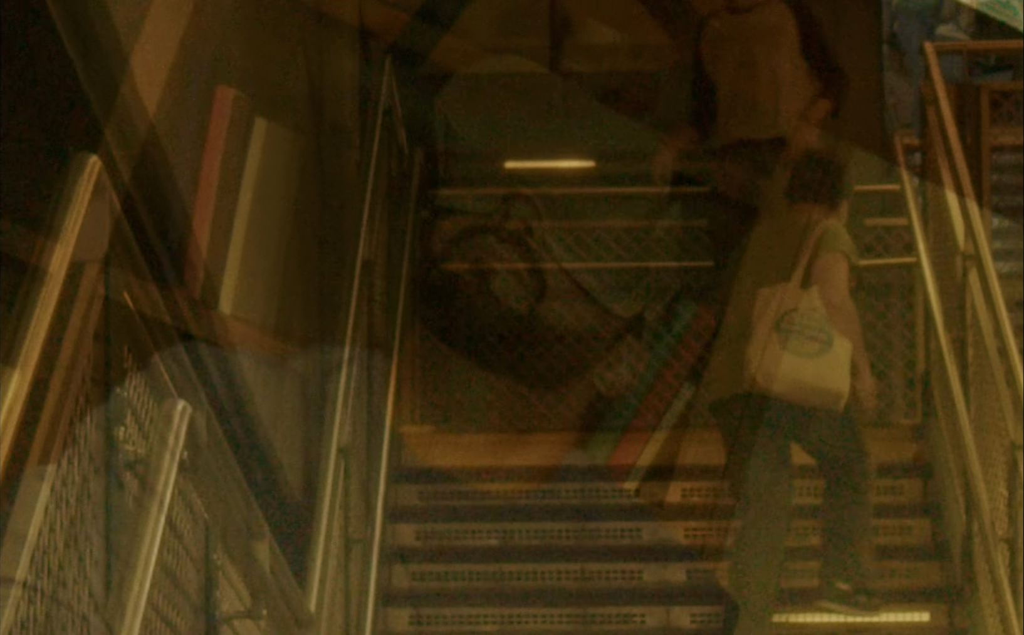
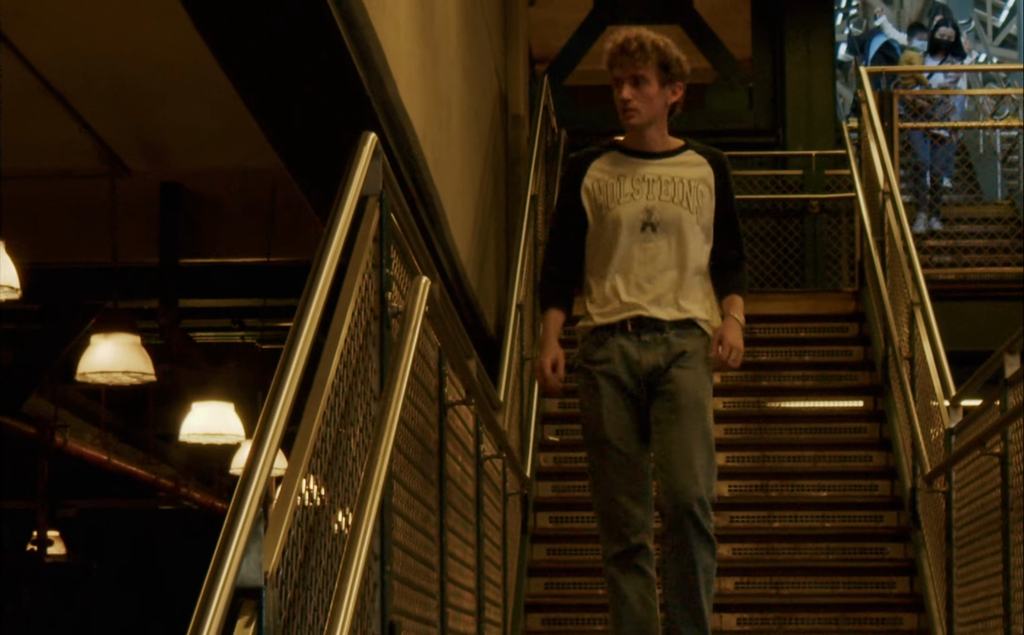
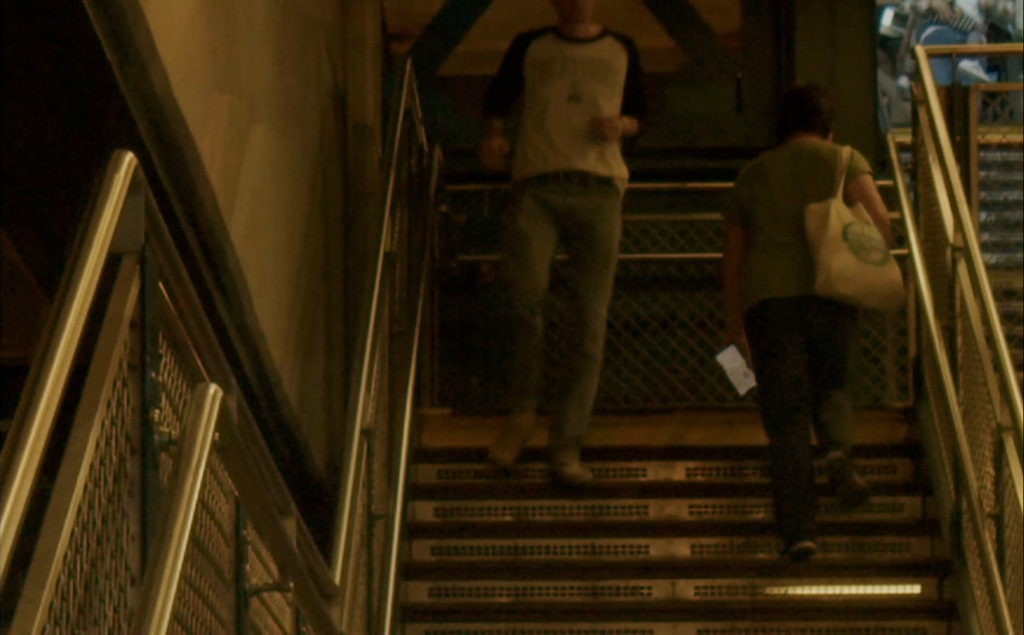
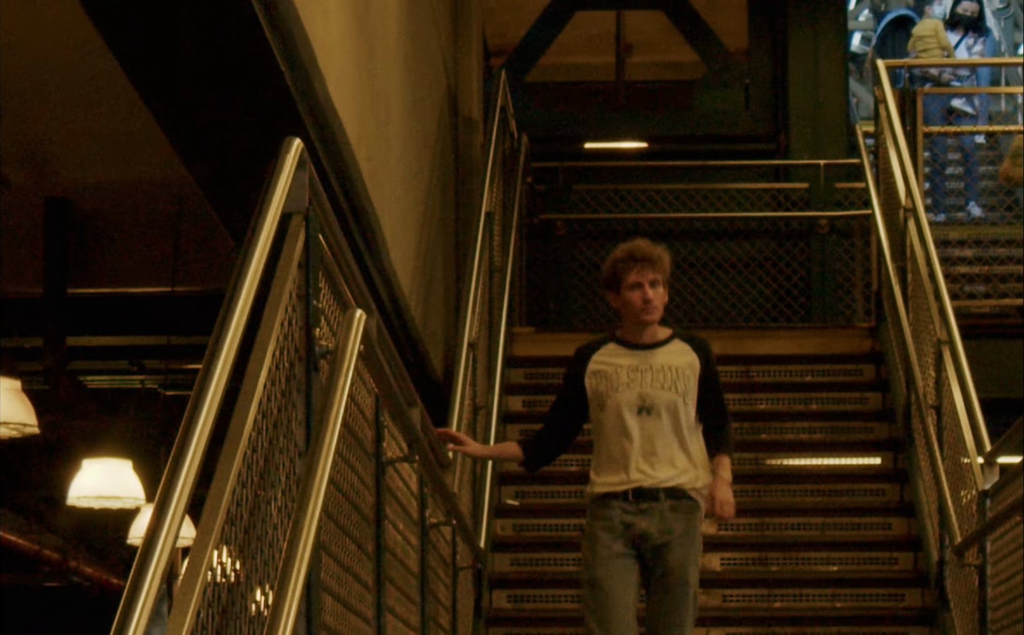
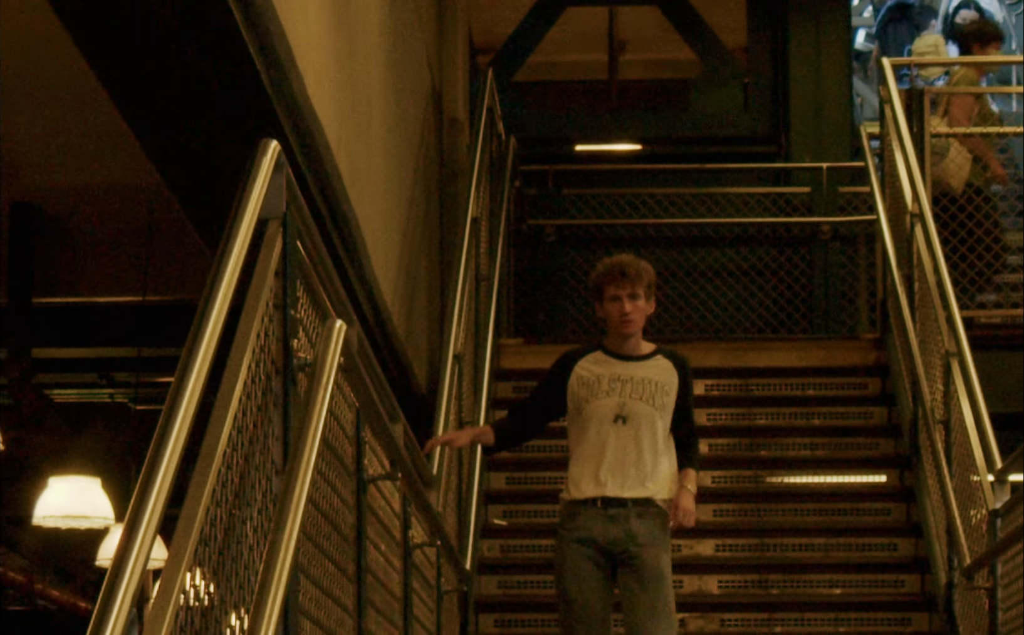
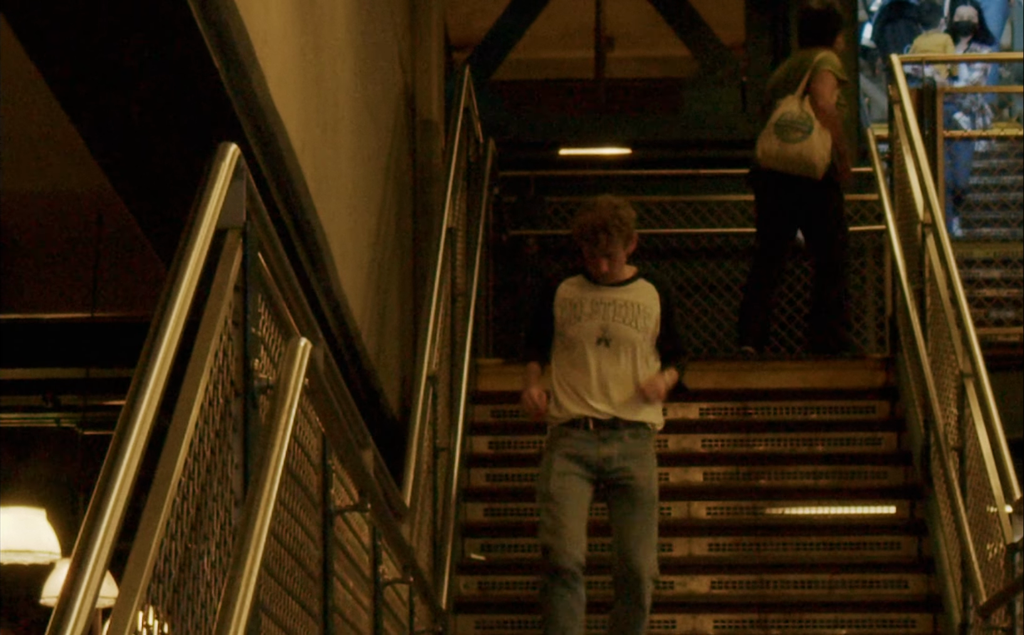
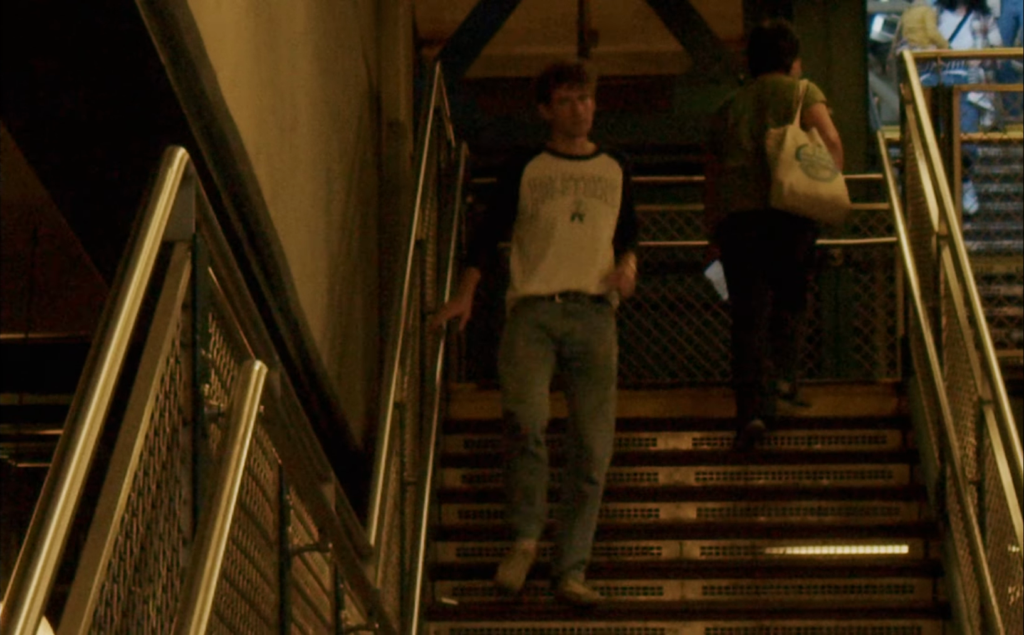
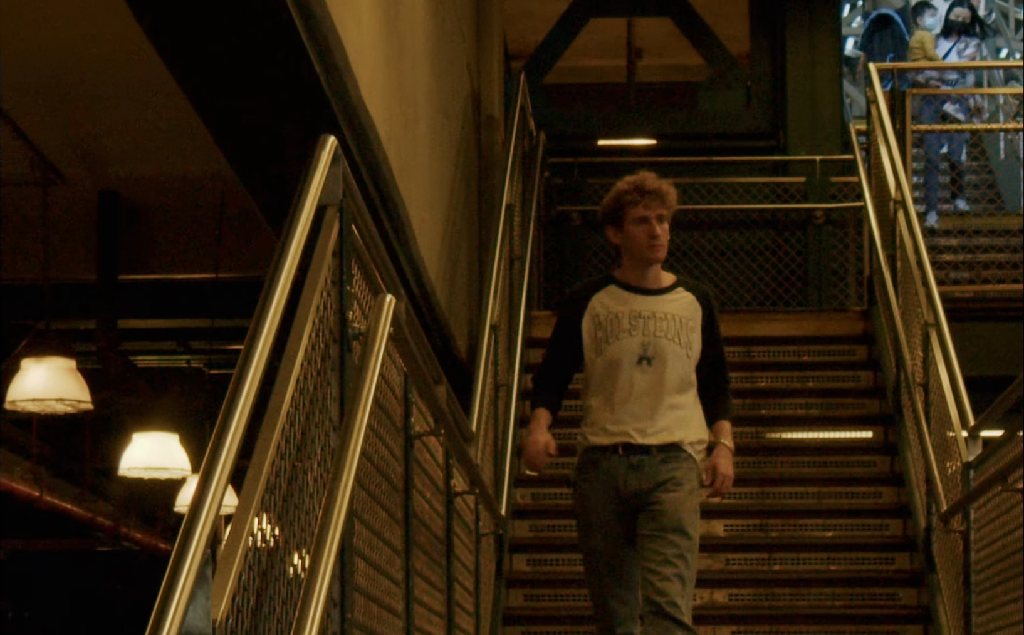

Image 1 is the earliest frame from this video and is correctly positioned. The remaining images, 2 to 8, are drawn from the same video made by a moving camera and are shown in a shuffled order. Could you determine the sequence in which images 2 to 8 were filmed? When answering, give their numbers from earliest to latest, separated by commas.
3, 7, 6, 5, 4, 8, 2
